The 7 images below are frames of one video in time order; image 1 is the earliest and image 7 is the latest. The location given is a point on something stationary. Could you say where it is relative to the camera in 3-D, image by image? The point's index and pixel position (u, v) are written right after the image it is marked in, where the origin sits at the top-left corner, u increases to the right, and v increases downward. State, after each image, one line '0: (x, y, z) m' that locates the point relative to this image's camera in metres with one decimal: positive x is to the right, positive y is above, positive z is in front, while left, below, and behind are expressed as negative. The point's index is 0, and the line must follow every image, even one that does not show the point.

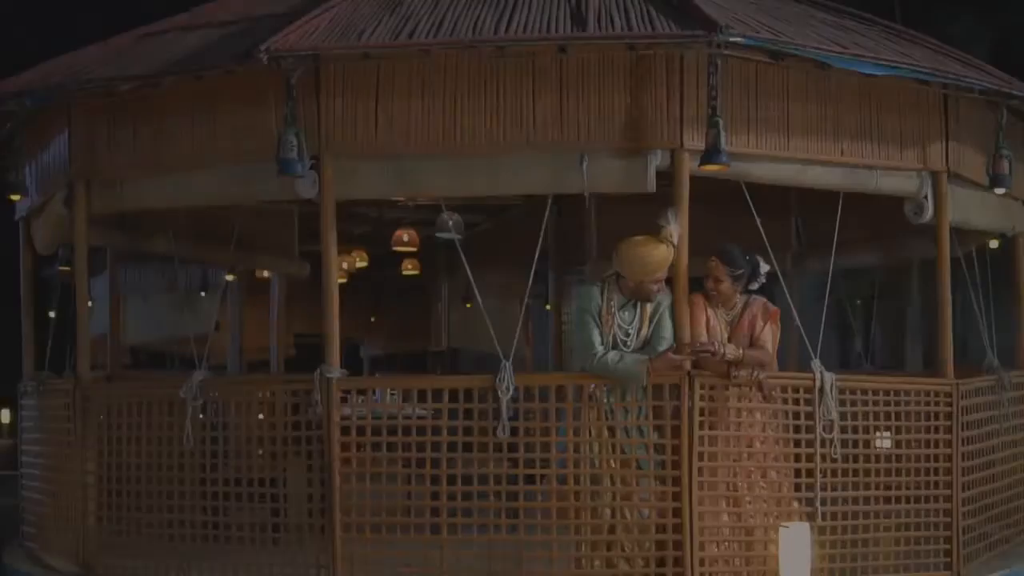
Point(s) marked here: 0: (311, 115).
0: (-1.1, +0.9, +5.7) m
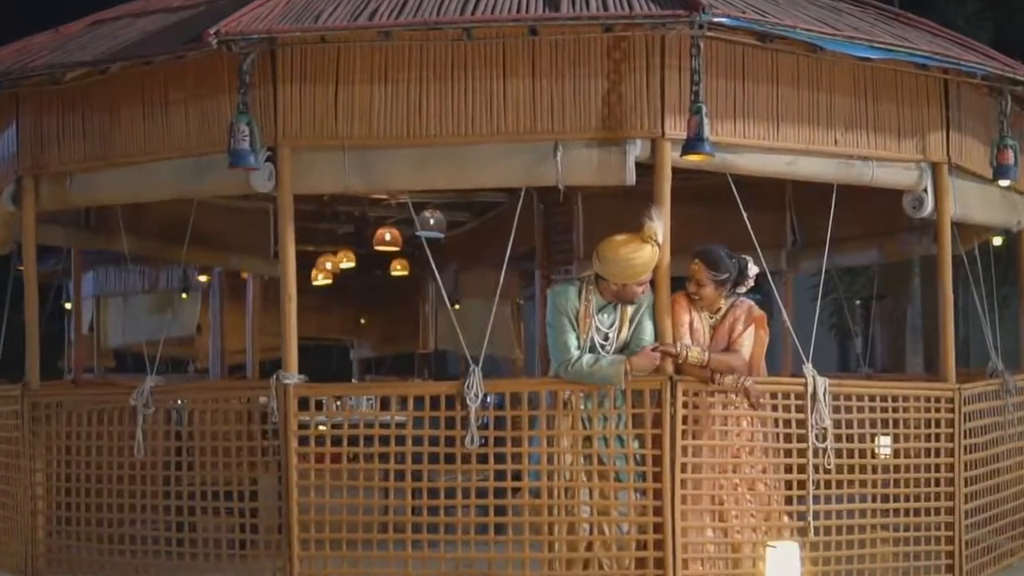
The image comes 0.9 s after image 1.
0: (-1.2, +0.9, +5.3) m
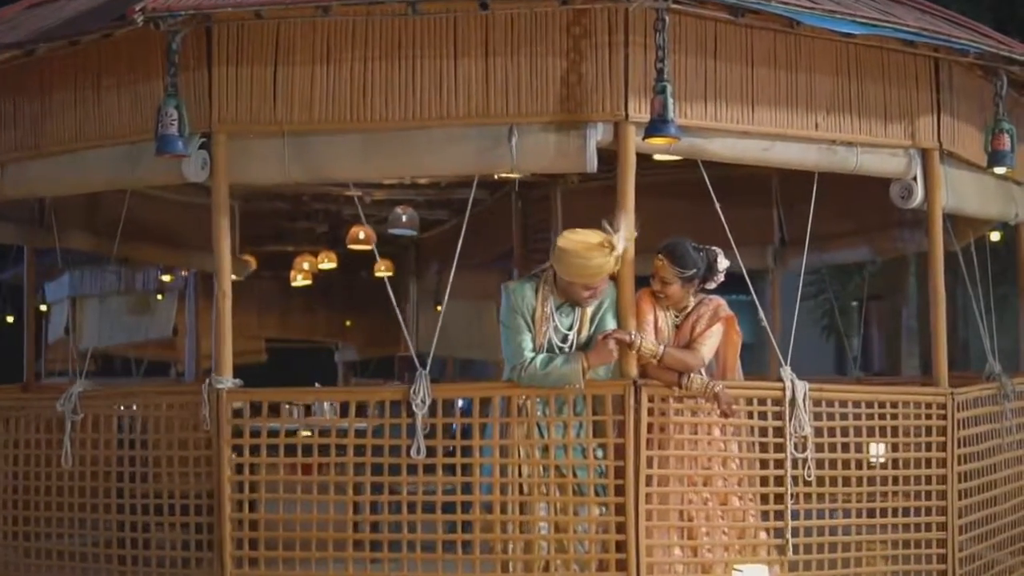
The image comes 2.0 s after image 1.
0: (-1.4, +0.9, +4.9) m
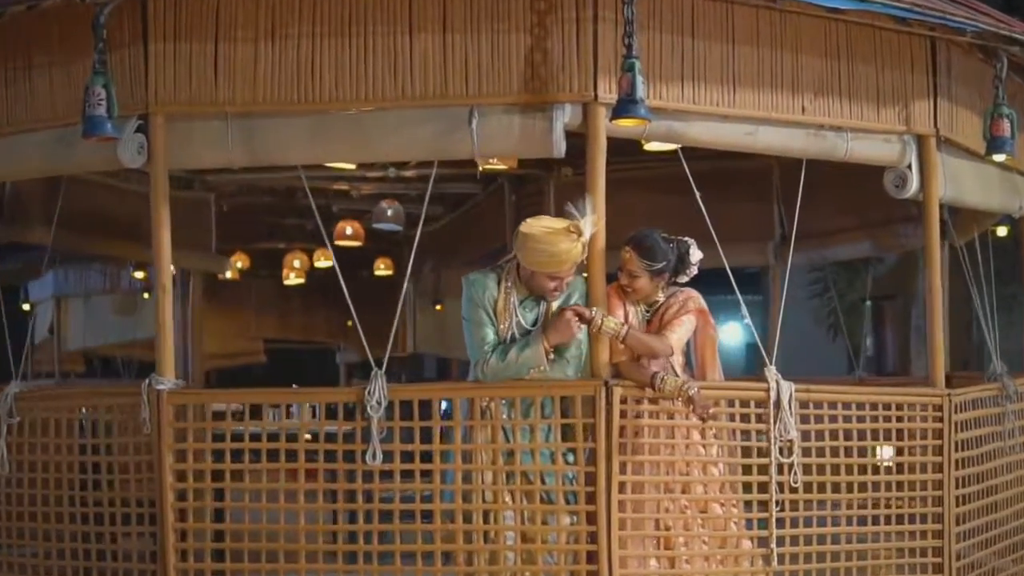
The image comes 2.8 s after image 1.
0: (-1.6, +0.9, +4.6) m
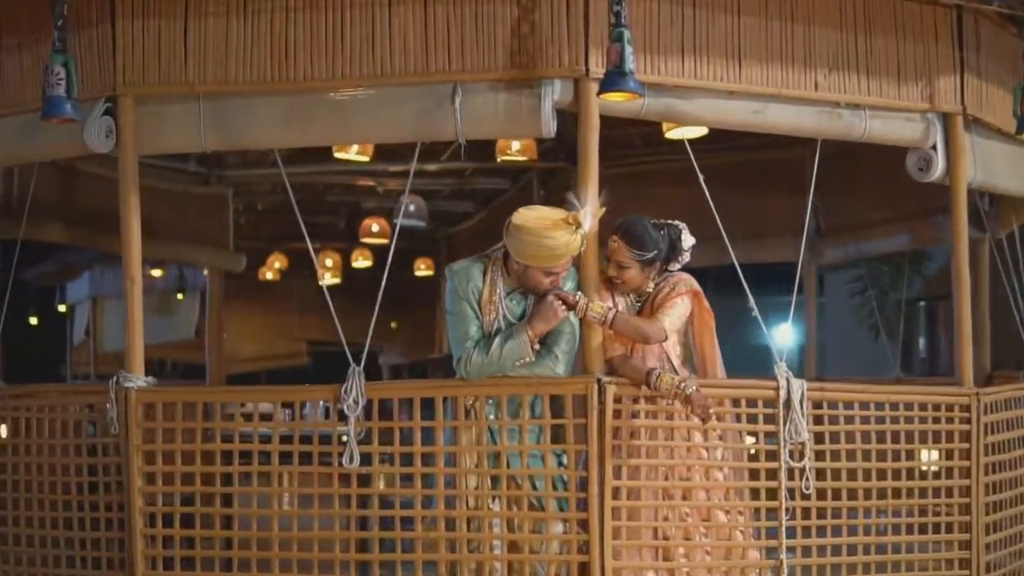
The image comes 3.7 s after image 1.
0: (-1.6, +1.0, +4.4) m
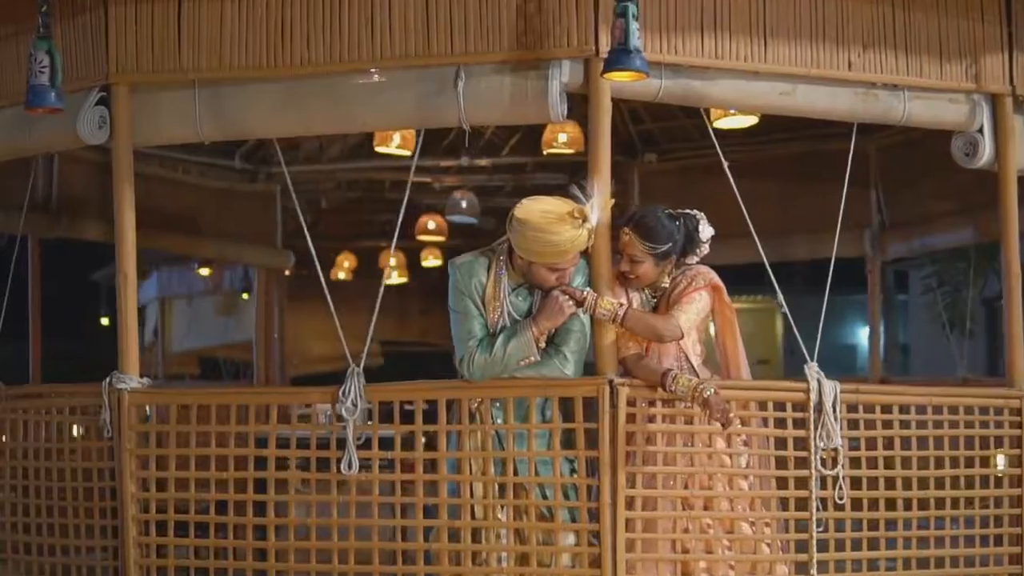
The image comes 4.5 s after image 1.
0: (-1.6, +1.0, +4.2) m
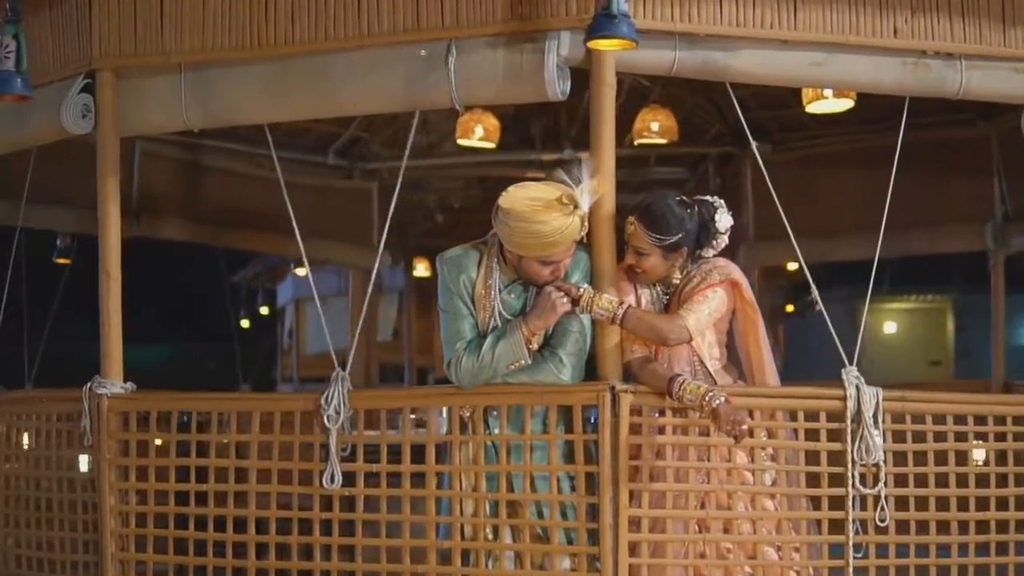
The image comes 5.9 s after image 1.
0: (-1.6, +1.0, +4.0) m
